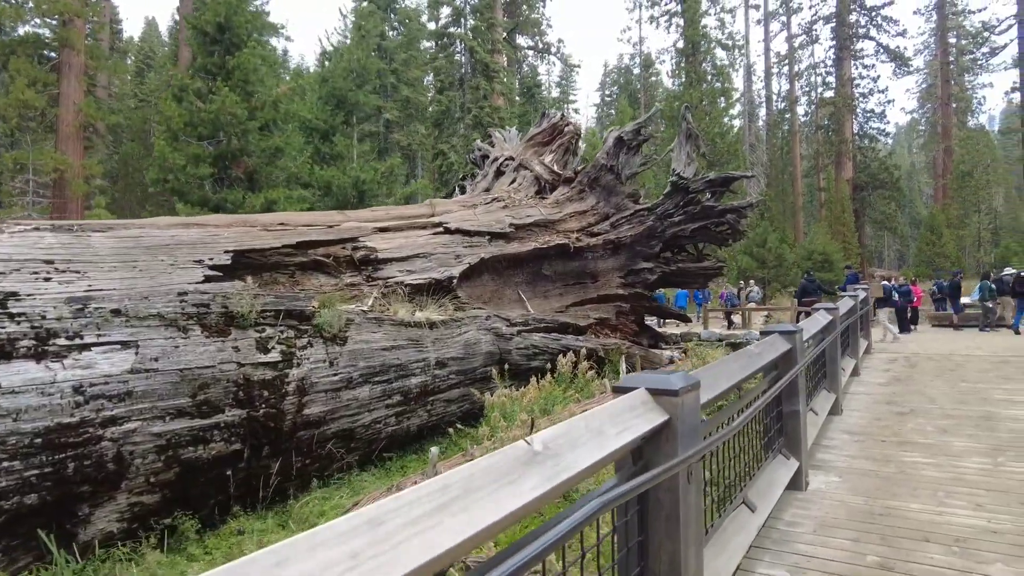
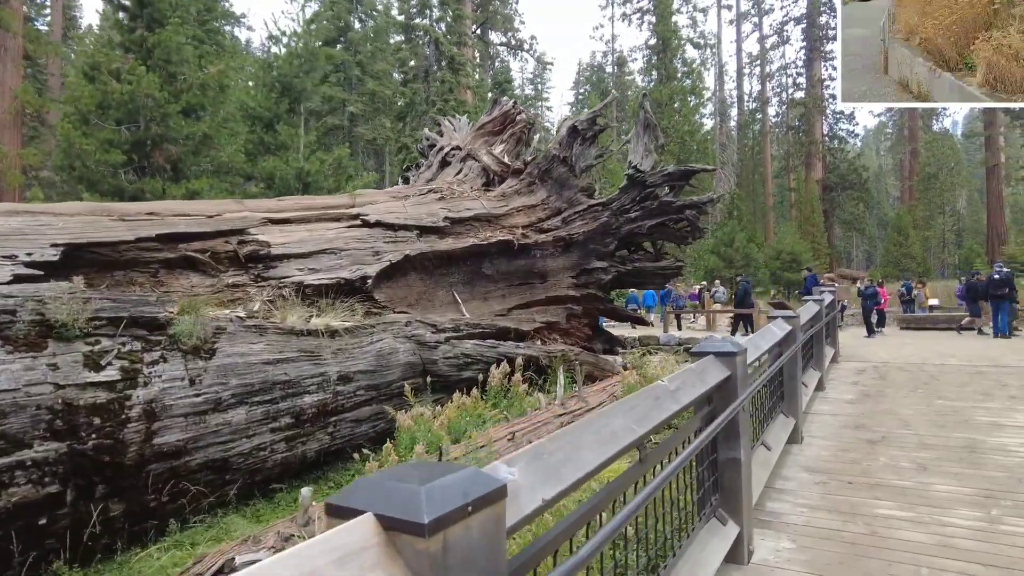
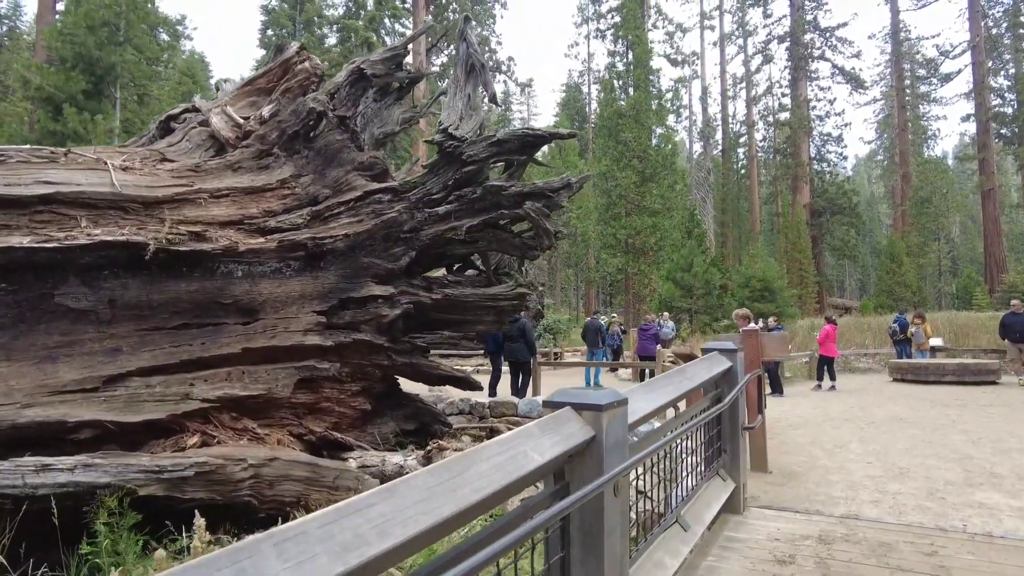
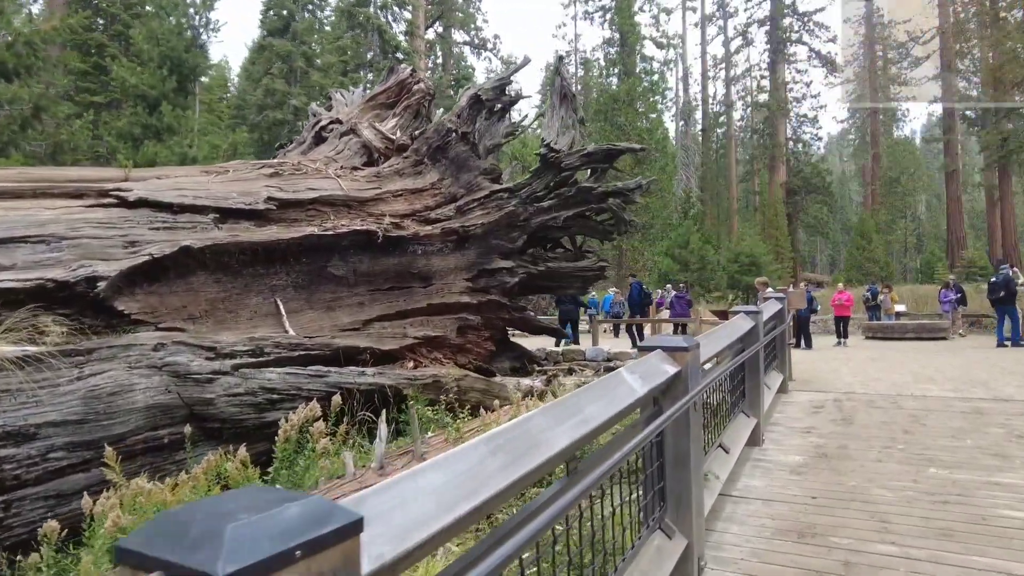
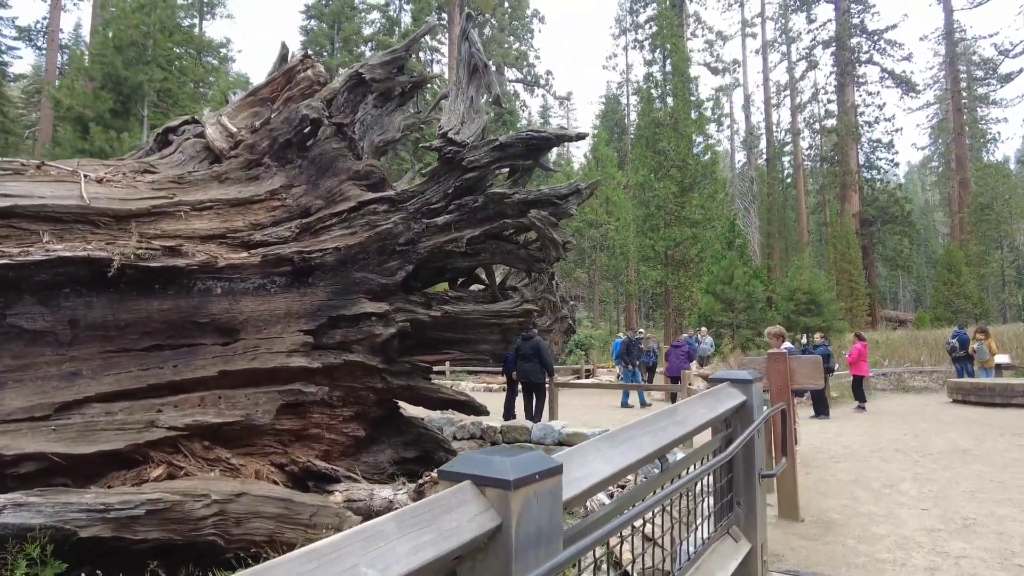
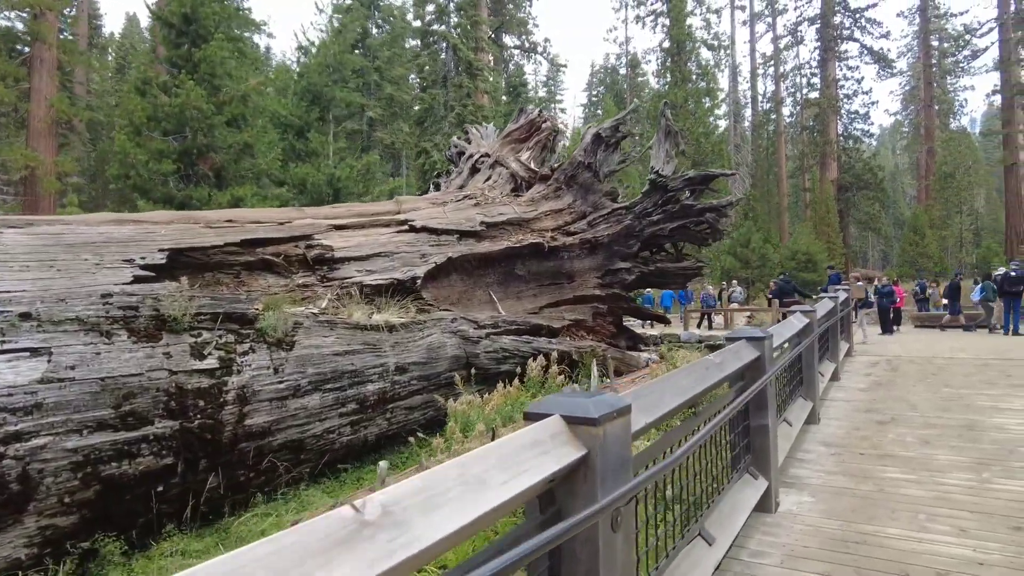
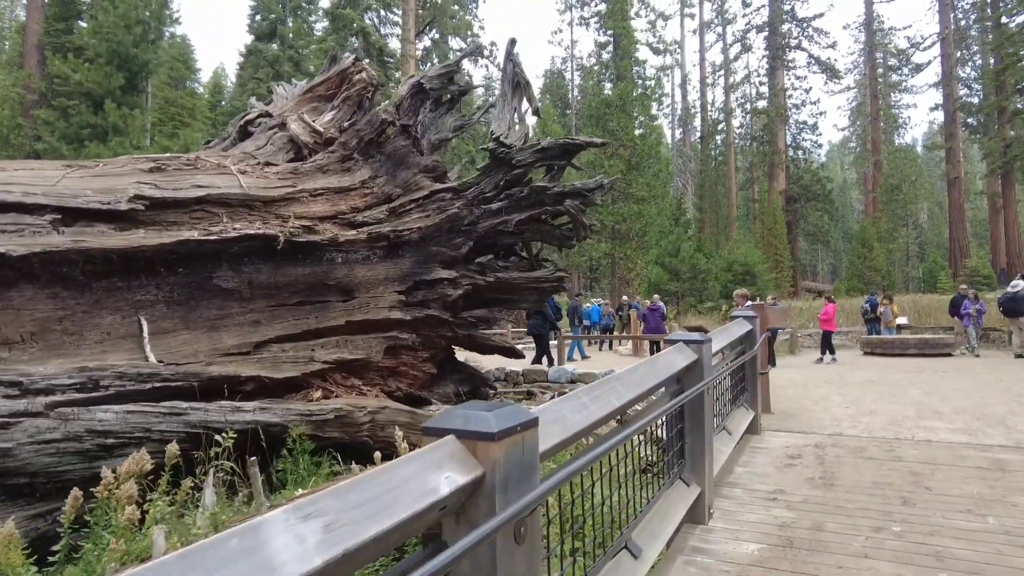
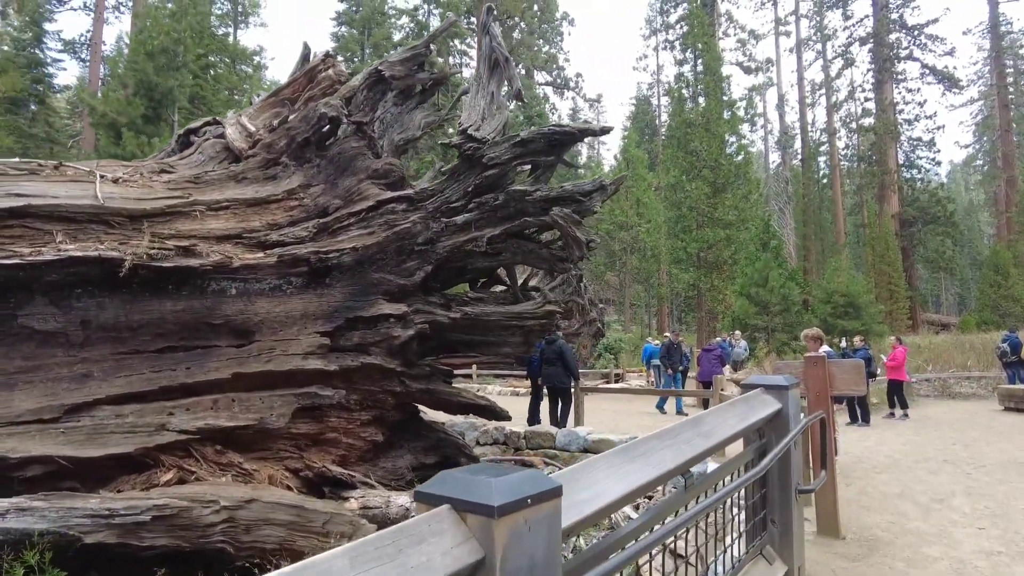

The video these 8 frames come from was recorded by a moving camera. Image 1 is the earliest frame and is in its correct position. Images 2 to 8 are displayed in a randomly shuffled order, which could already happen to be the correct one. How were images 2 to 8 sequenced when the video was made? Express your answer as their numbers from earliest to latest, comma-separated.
6, 2, 4, 7, 3, 5, 8
